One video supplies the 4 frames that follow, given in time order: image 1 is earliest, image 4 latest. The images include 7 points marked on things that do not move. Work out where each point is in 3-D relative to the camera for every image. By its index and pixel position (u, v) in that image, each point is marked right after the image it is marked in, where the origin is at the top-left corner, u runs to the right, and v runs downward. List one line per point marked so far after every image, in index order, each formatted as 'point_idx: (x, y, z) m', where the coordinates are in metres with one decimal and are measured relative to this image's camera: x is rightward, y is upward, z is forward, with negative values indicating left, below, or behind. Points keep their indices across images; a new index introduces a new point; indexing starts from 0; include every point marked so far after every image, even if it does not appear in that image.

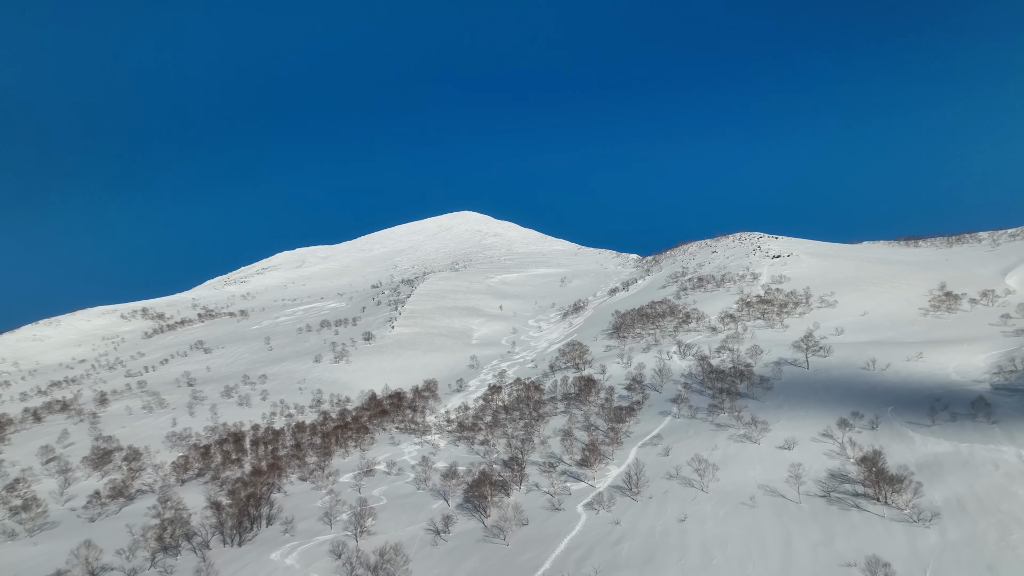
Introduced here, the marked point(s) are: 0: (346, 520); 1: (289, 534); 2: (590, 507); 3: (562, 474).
0: (-6.8, -9.4, +17.5) m
1: (-8.9, -9.6, +16.9) m
2: (+3.0, -8.3, +16.3) m
3: (+2.3, -8.3, +19.2) m
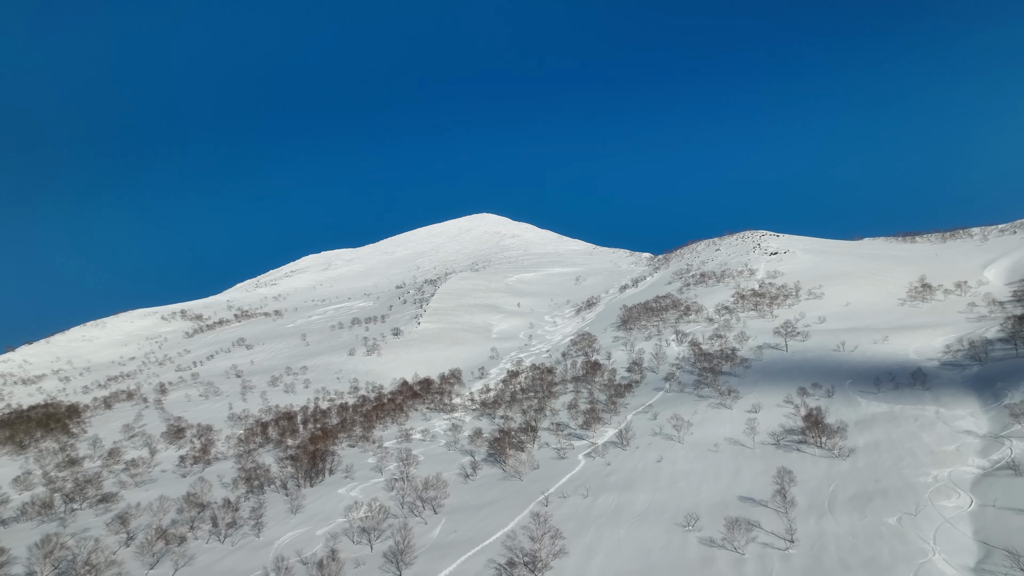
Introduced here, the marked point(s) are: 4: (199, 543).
0: (-6.1, -9.2, +22.0) m
1: (-8.2, -9.4, +21.5) m
2: (+3.6, -8.0, +20.4) m
3: (+3.0, -8.0, +23.4) m
4: (-11.2, -9.2, +15.6) m
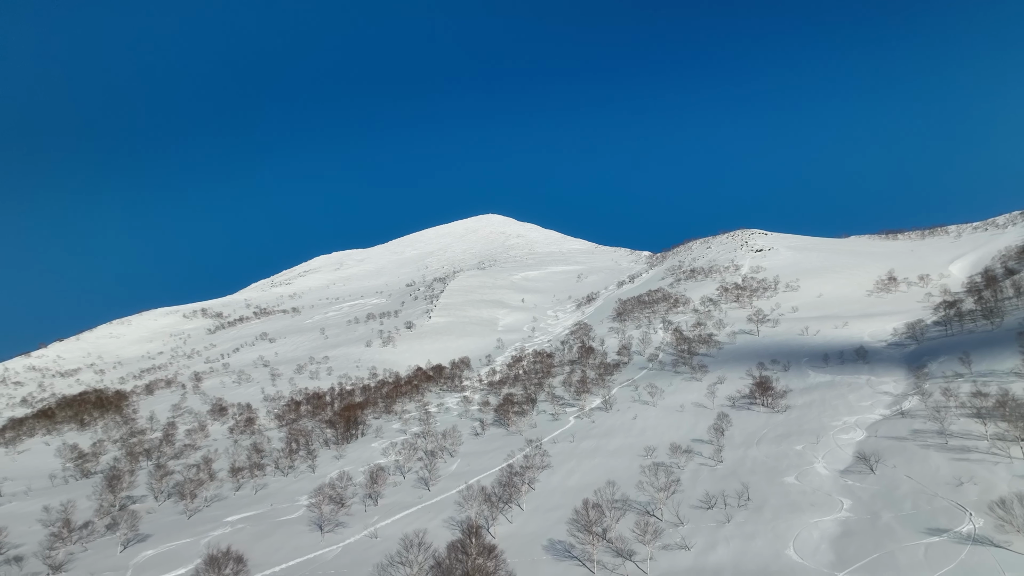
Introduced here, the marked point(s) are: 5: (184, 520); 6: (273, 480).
0: (-6.0, -8.6, +26.3) m
1: (-8.0, -8.9, +25.8) m
2: (+3.8, -7.4, +24.6) m
3: (+3.2, -7.4, +27.5) m
4: (-11.2, -8.7, +19.9) m
5: (-11.5, -8.1, +15.1) m
6: (-10.8, -8.6, +19.5) m
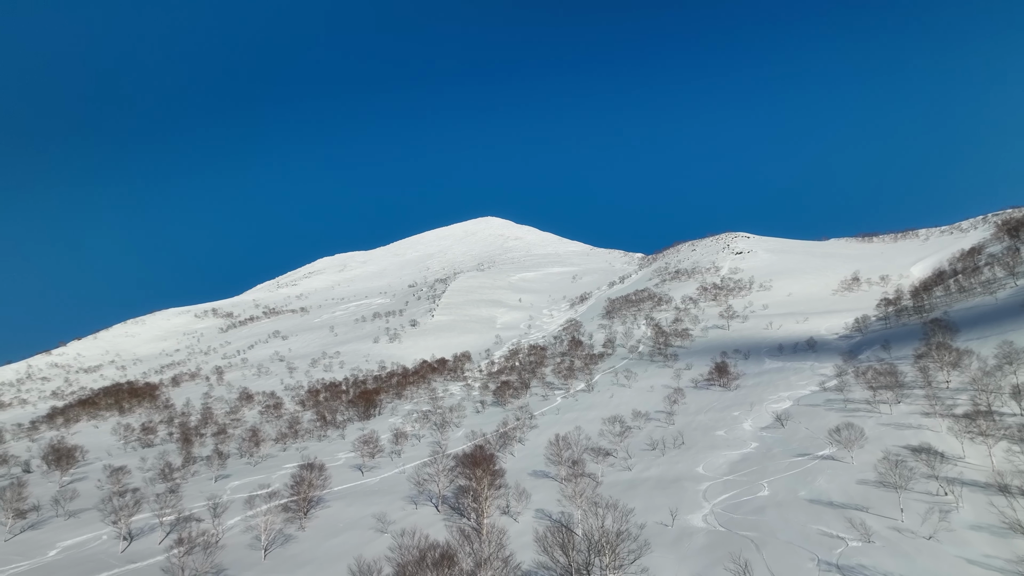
0: (-6.2, -8.6, +30.5) m
1: (-8.2, -8.8, +30.0) m
2: (+3.5, -7.4, +28.7) m
3: (+3.0, -7.3, +31.7) m
4: (-11.4, -8.6, +24.1) m
5: (-11.7, -8.0, +19.3) m
6: (-11.0, -8.6, +23.6) m
